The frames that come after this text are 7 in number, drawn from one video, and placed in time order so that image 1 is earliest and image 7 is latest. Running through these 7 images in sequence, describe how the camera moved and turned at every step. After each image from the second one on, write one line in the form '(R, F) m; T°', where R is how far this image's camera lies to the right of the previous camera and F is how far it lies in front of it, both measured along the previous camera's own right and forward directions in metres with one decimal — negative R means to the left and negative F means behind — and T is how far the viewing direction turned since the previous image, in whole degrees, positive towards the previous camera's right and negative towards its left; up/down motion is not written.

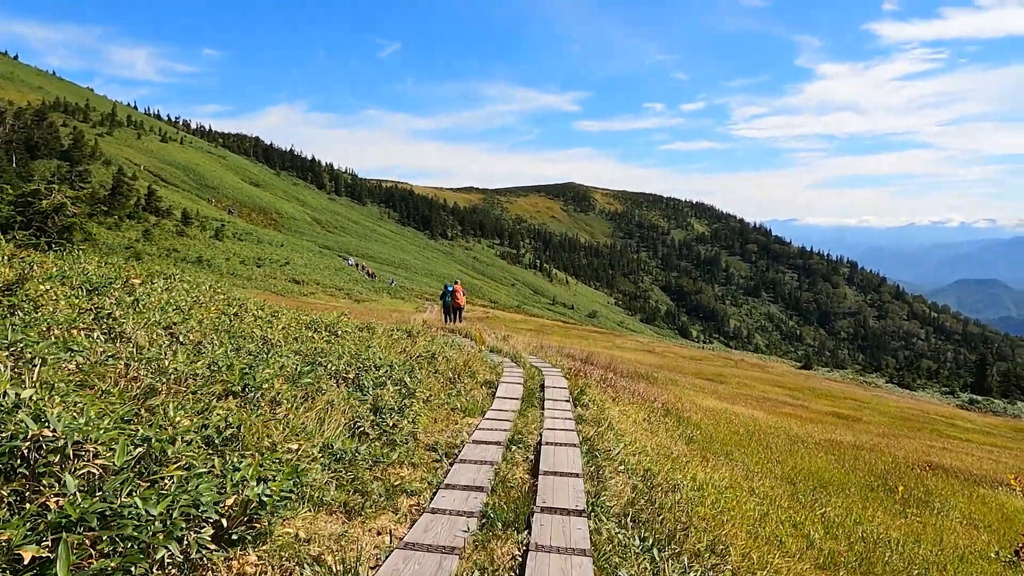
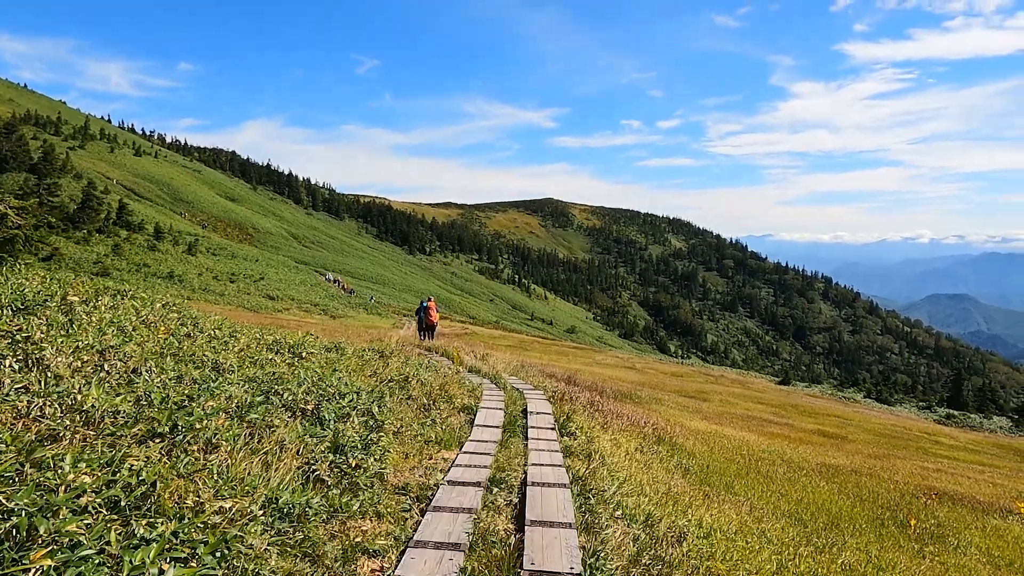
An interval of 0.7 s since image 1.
(0.0, +1.0) m; +2°
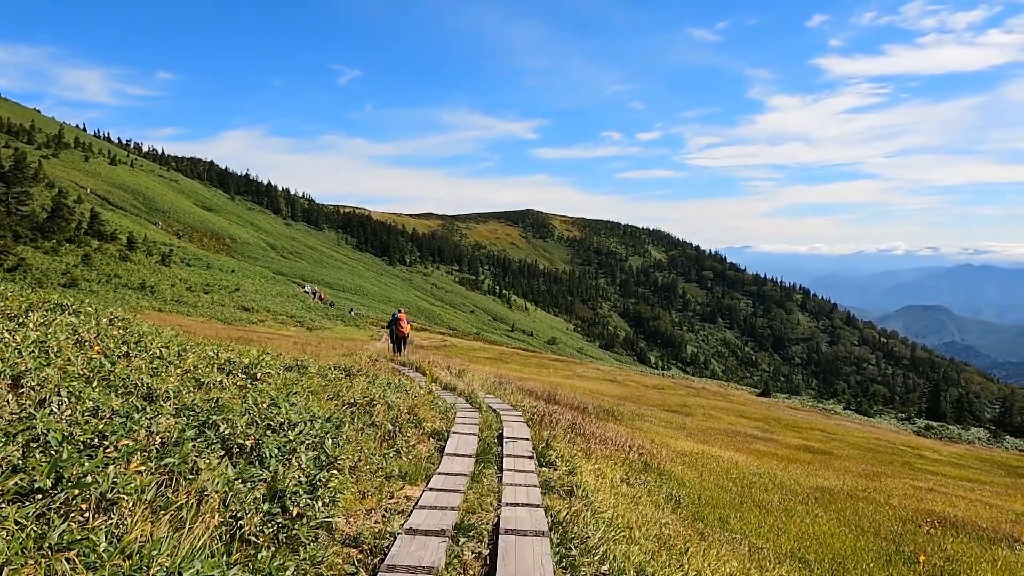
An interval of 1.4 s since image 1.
(+0.1, +1.0) m; +2°
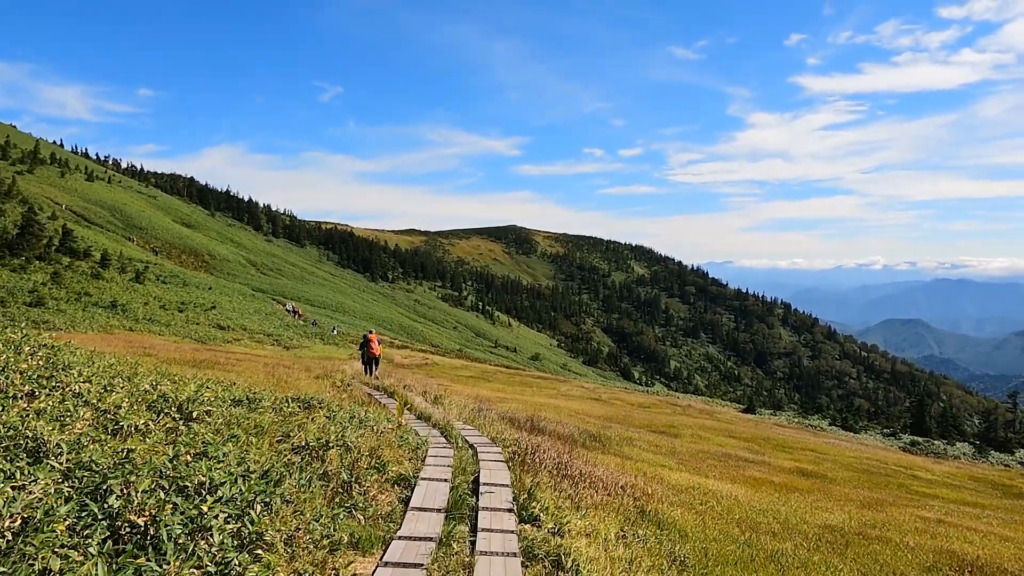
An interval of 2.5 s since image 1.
(+0.1, +1.4) m; +2°
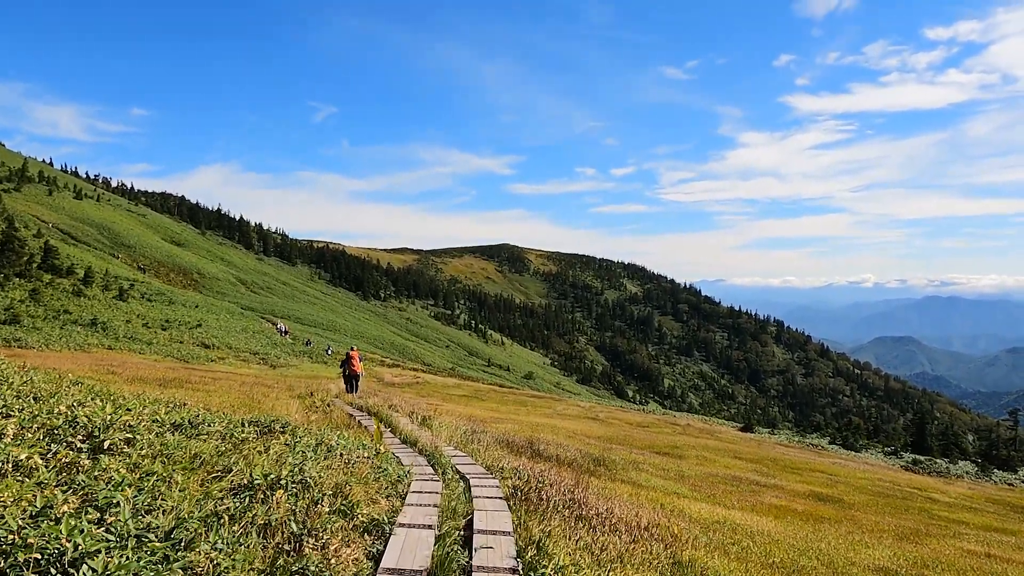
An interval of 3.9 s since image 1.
(-0.1, +2.0) m; +1°
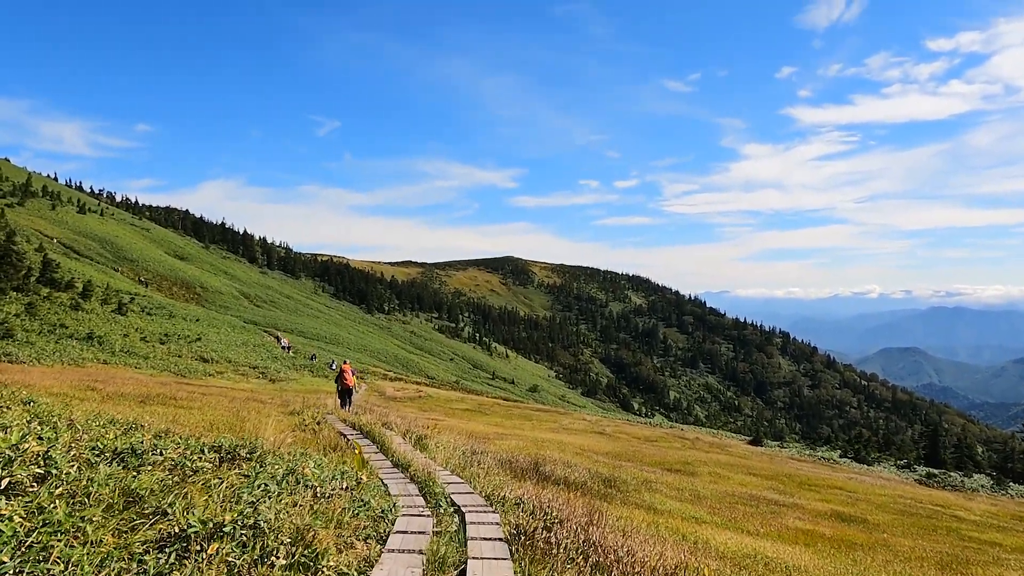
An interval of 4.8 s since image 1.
(0.0, +1.4) m; 0°
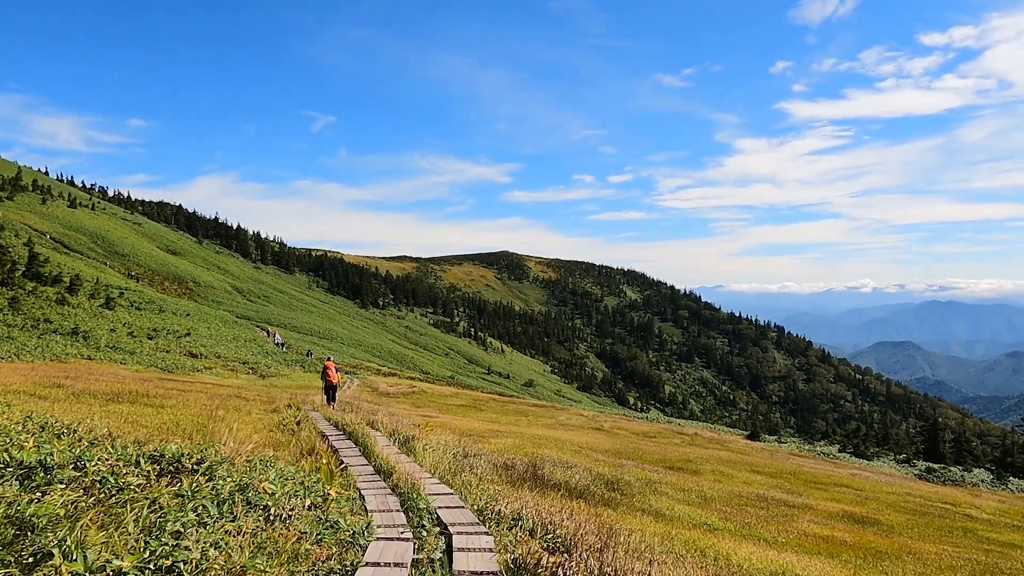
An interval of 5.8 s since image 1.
(0.0, +1.6) m; 0°
